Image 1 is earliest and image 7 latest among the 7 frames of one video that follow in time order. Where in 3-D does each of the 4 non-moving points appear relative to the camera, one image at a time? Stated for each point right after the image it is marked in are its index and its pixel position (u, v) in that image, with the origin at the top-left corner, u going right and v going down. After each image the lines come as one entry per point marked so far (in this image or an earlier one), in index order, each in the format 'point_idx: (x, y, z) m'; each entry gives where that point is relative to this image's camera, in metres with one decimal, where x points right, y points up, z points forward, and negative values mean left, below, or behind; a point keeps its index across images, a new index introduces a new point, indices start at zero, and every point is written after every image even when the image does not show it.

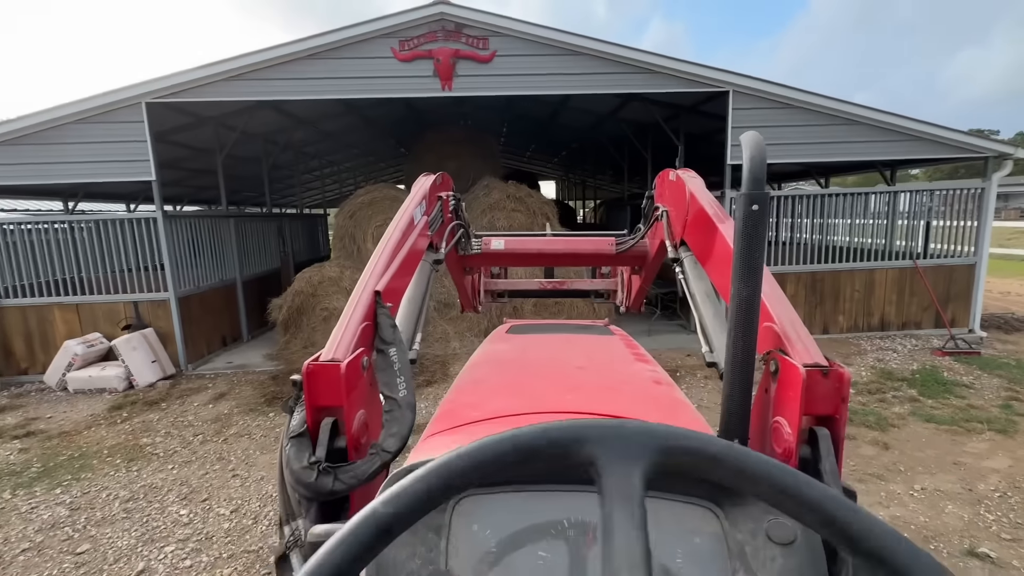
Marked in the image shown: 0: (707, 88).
0: (+2.0, +2.0, +5.4) m
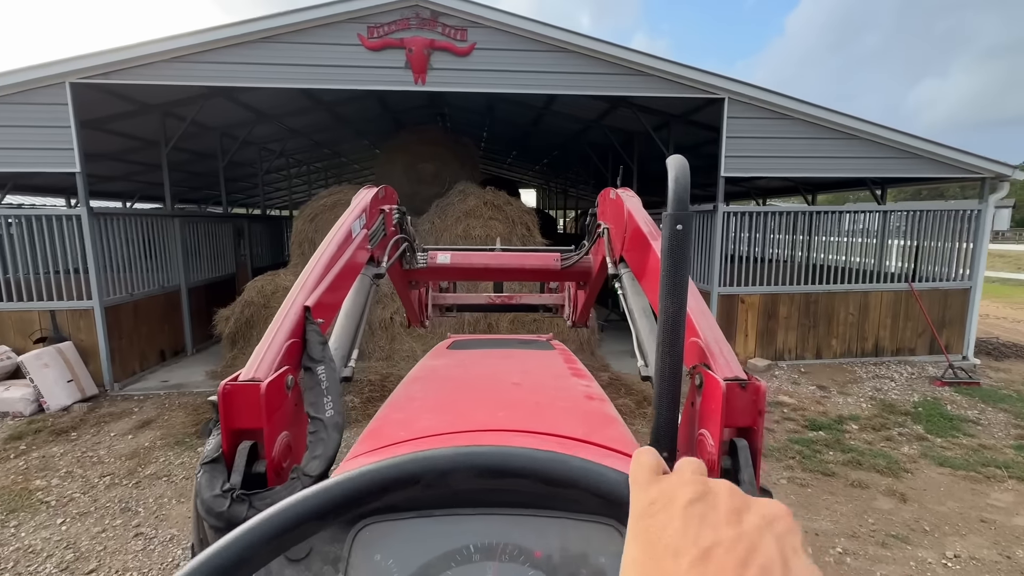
0: (+1.8, +1.8, +5.0) m
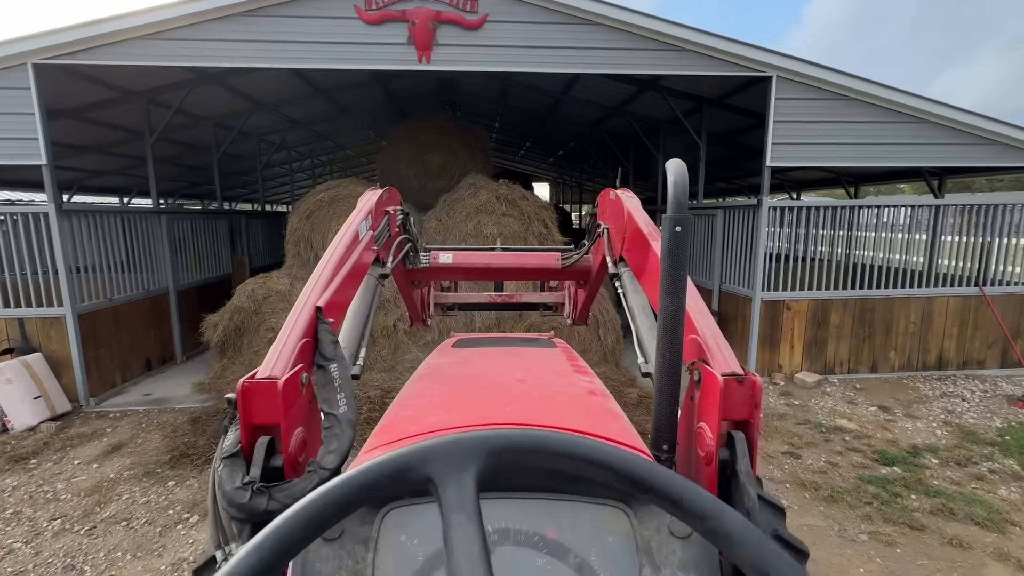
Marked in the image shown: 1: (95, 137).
0: (+1.9, +1.8, +4.4) m
1: (-5.0, +1.8, +6.3) m
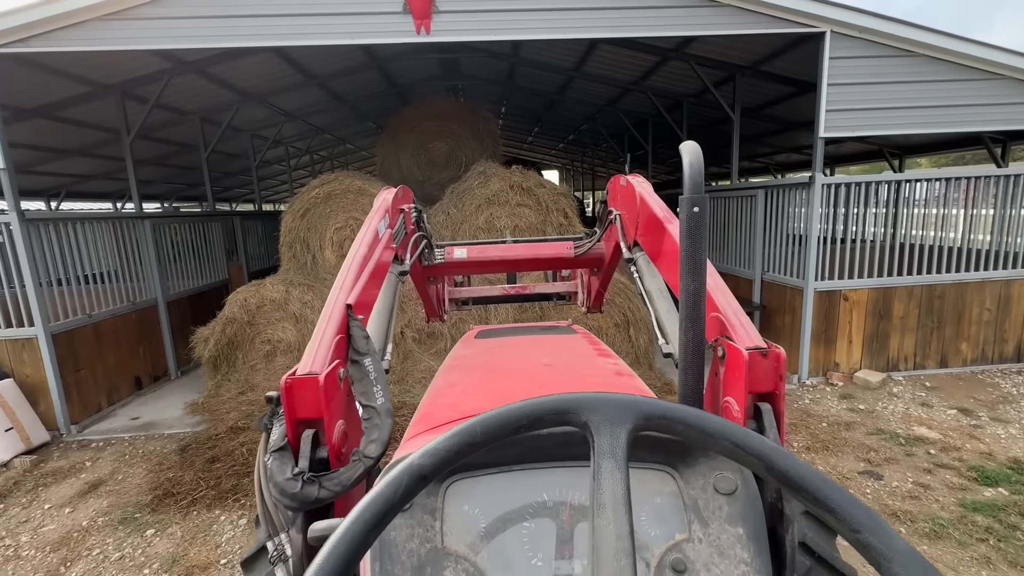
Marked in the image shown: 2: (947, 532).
0: (+2.0, +1.9, +3.8) m
1: (-4.9, +1.7, +5.9) m
2: (+2.0, -1.1, +2.5) m
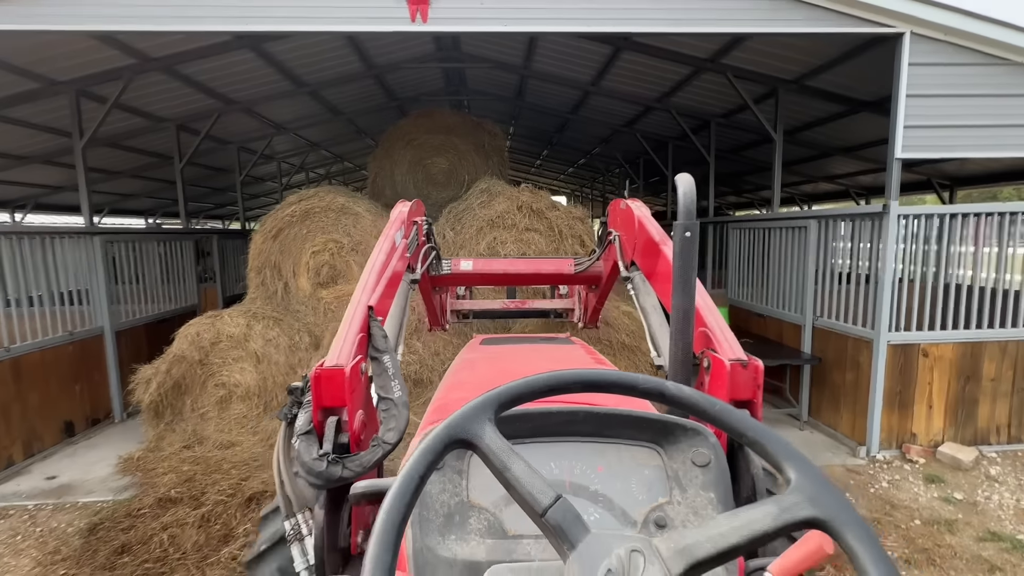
0: (+2.1, +1.5, +3.1) m
1: (-4.8, +1.4, +5.2) m
2: (+2.0, -1.4, +1.7) m
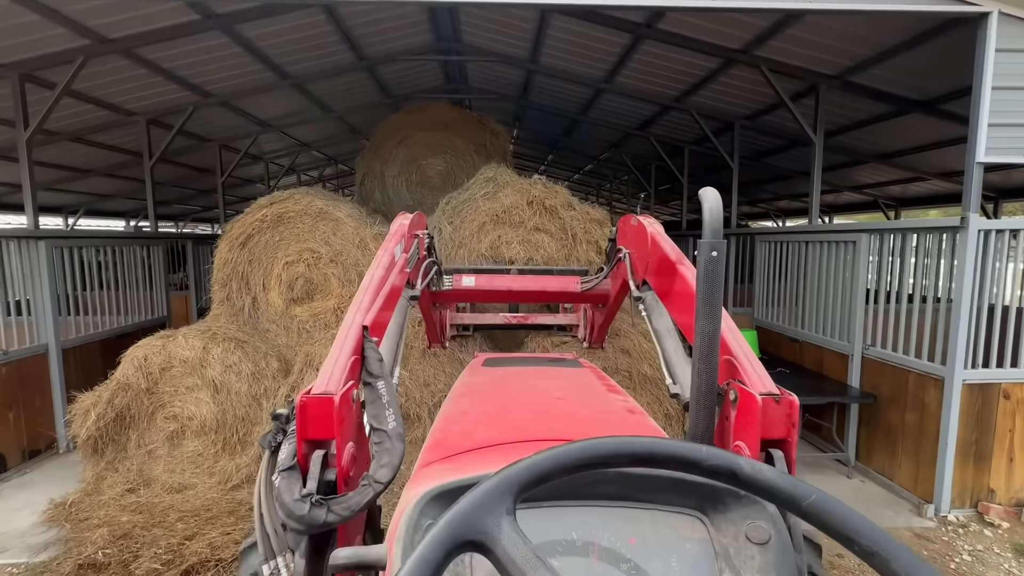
0: (+2.1, +1.4, +2.6) m
1: (-4.7, +1.4, +4.7) m
2: (+2.0, -1.5, +1.1) m
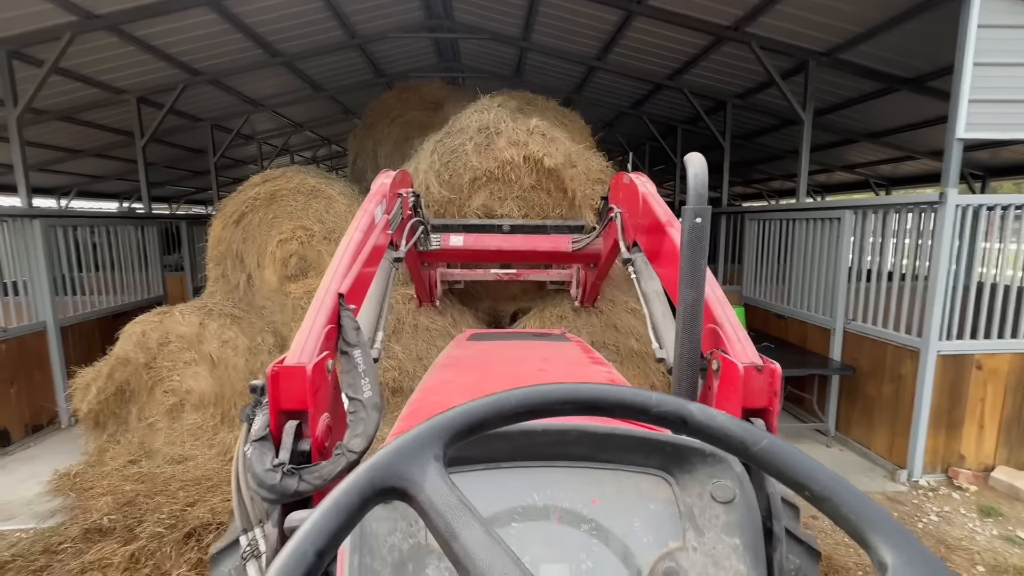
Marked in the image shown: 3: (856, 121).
0: (+2.1, +1.5, +2.6) m
1: (-4.8, +1.5, +4.7) m
2: (+2.0, -1.4, +1.2) m
3: (+3.4, +1.6, +5.2) m
